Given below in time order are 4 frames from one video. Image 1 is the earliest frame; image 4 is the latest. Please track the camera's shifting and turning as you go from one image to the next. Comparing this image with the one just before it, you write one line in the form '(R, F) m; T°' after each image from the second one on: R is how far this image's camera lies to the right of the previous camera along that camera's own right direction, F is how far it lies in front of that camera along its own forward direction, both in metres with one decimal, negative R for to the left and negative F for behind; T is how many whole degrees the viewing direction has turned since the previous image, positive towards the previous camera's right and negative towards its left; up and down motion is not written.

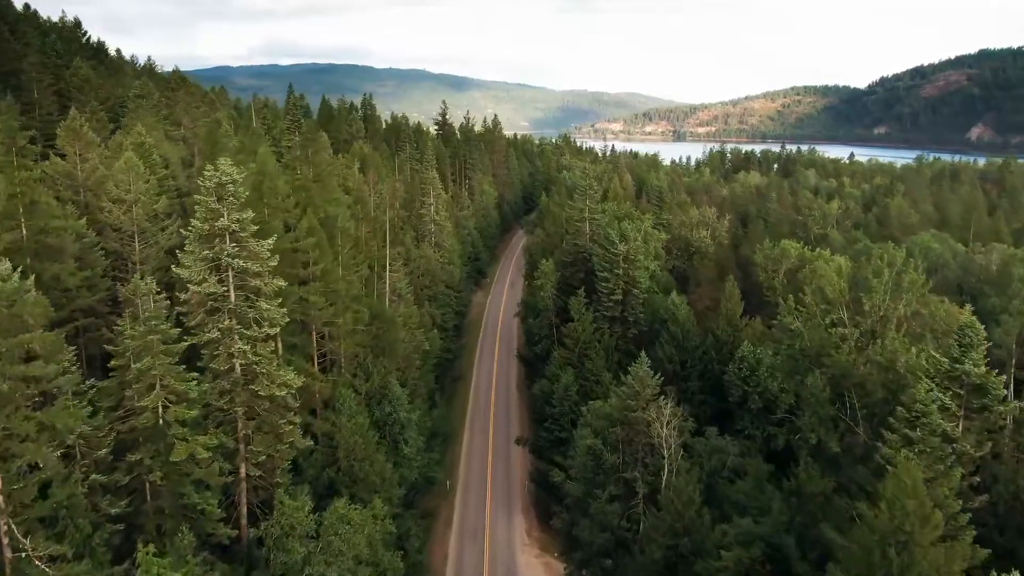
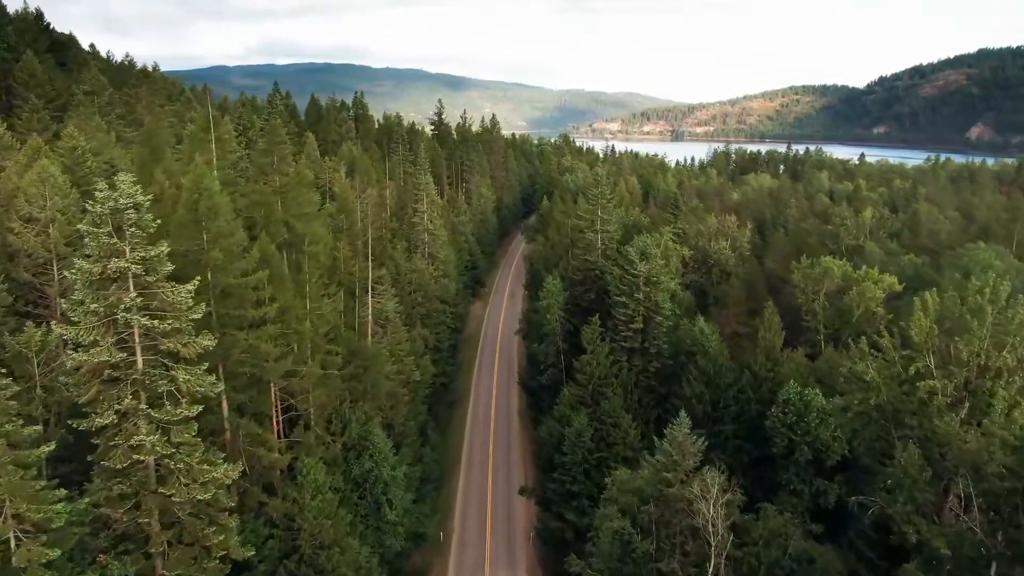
(-0.4, +7.1) m; 0°
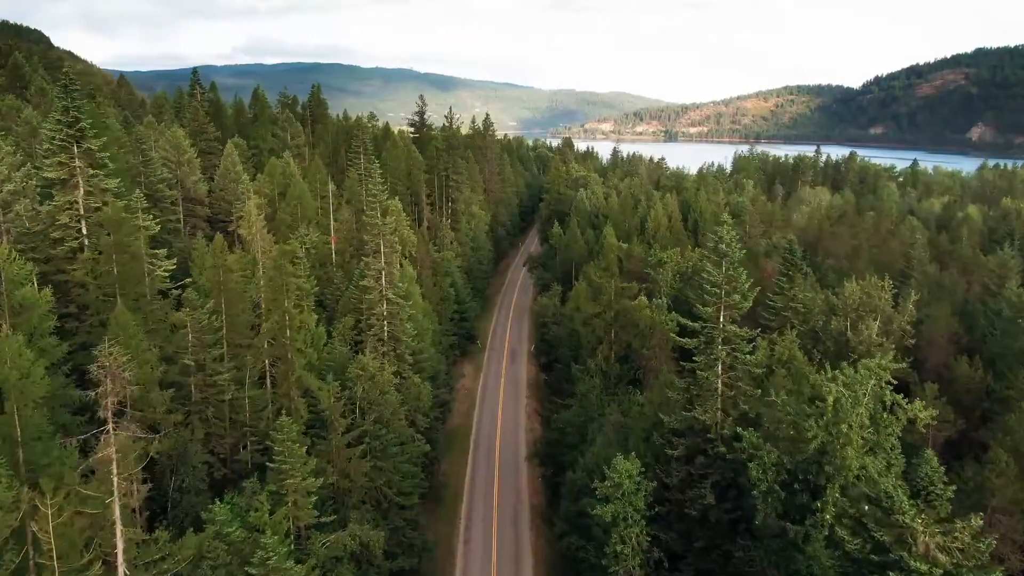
(-1.6, +29.0) m; +1°
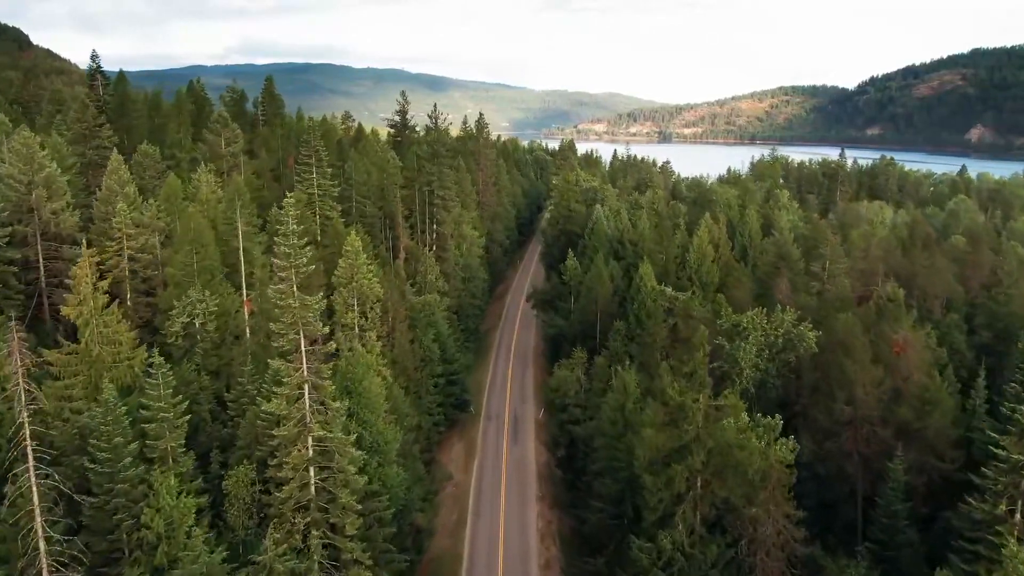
(-1.2, +20.5) m; +1°
